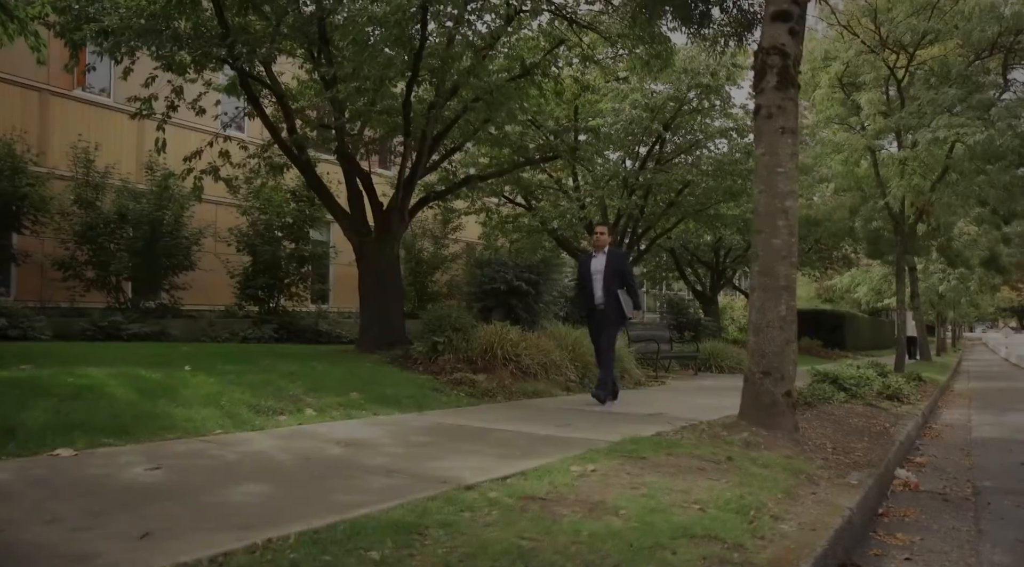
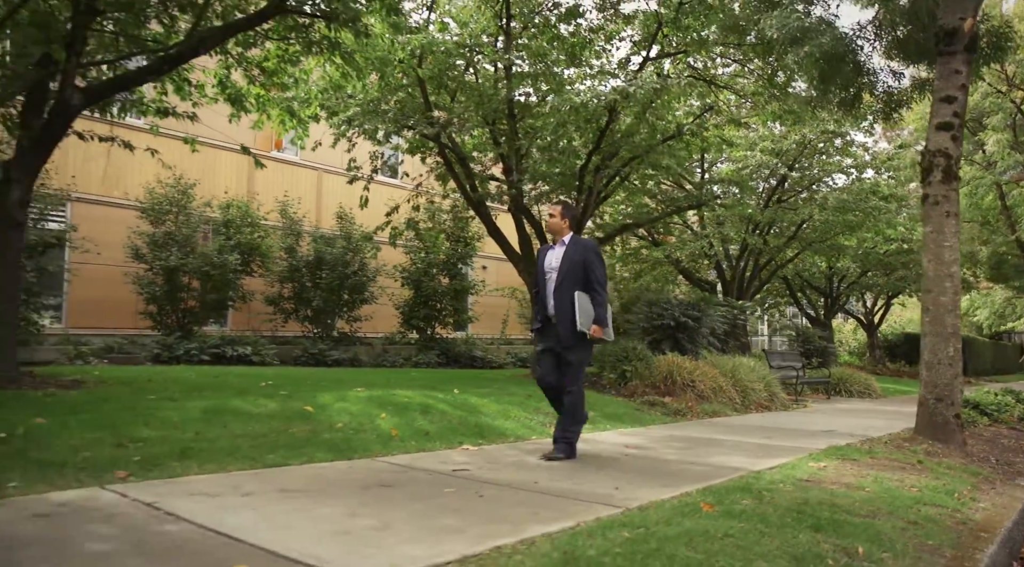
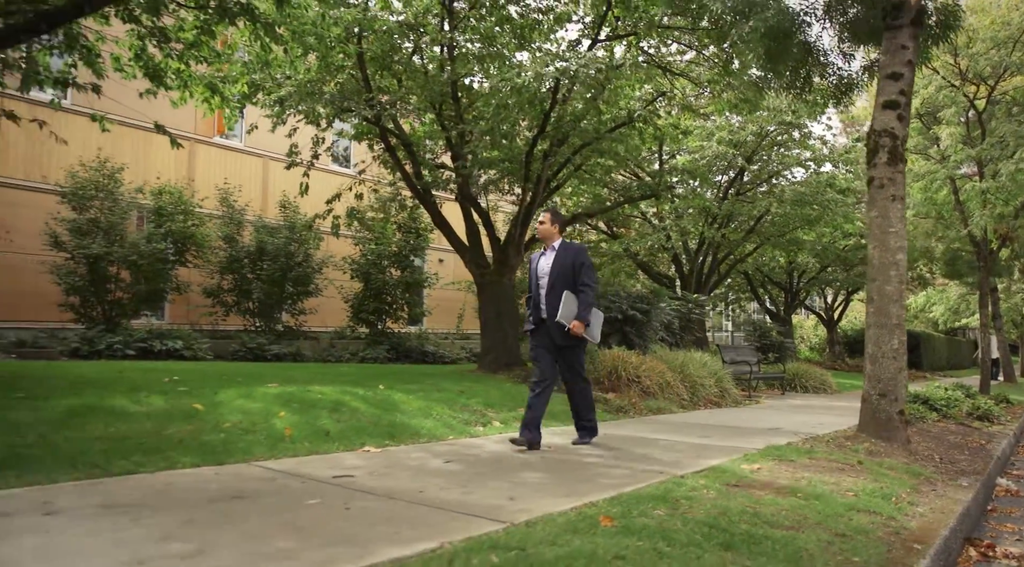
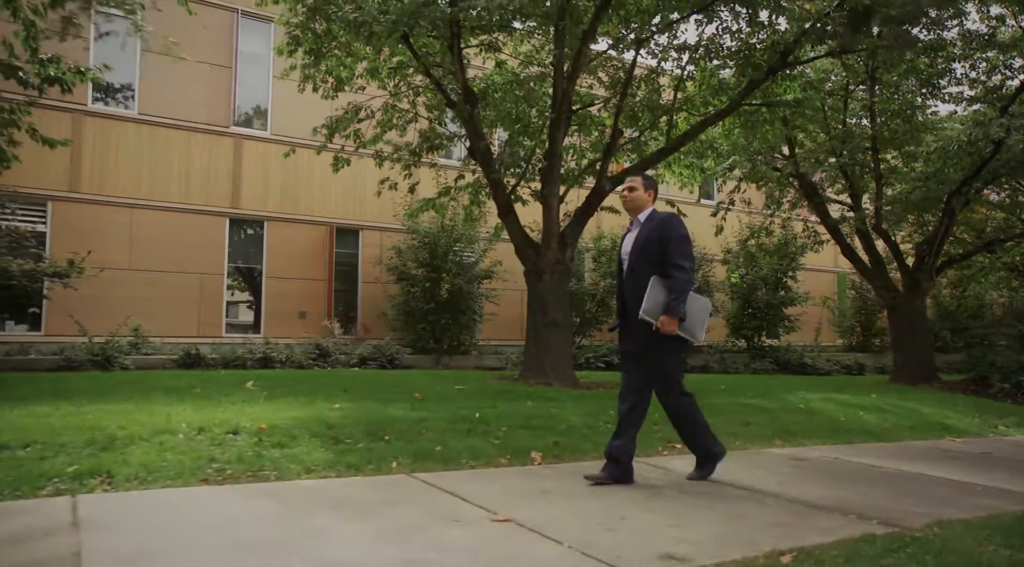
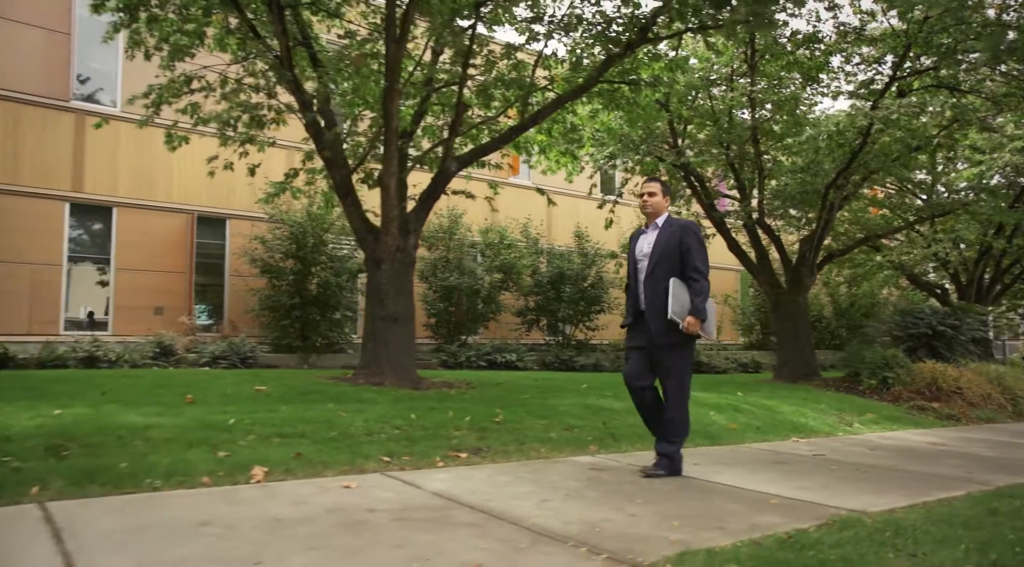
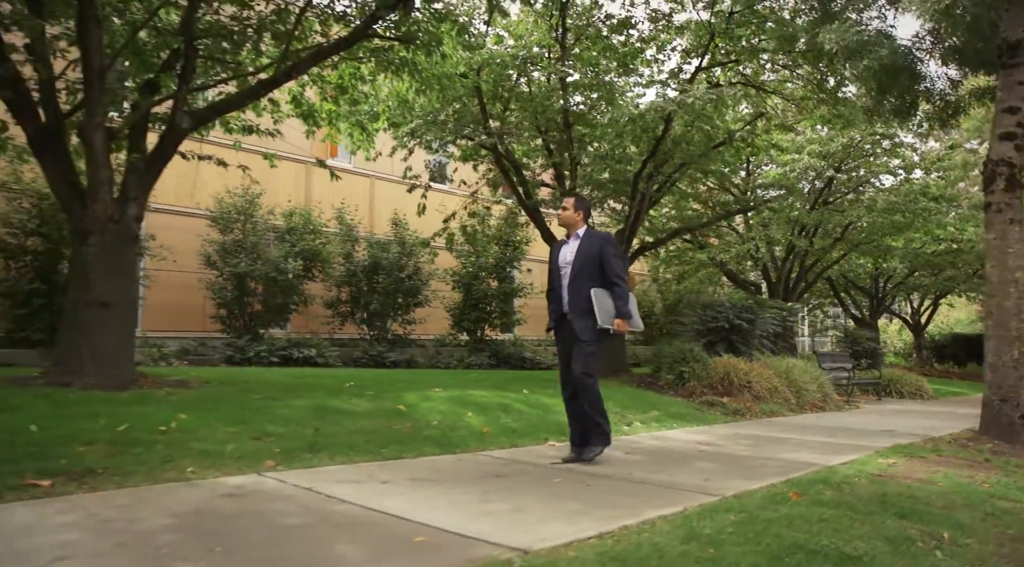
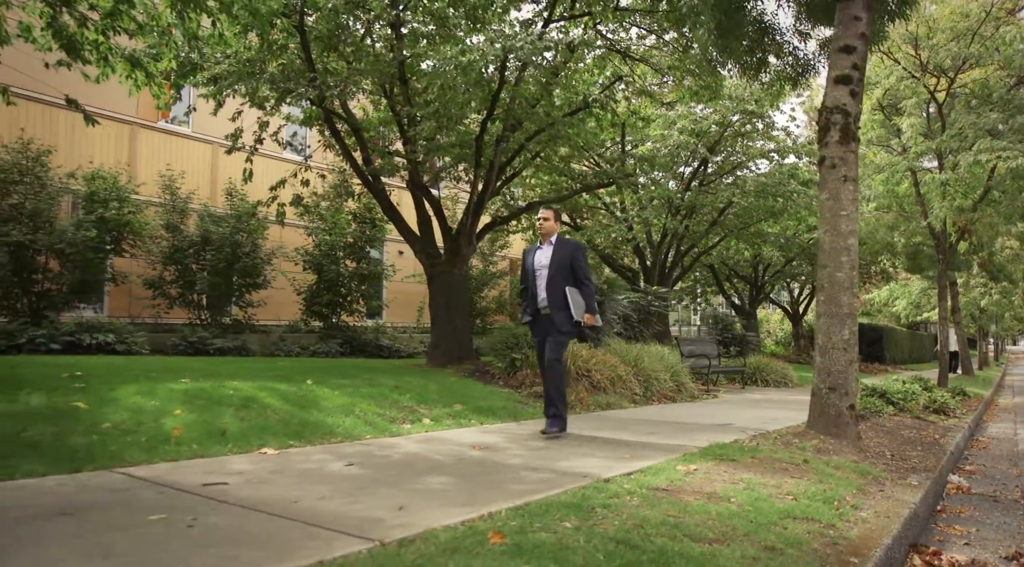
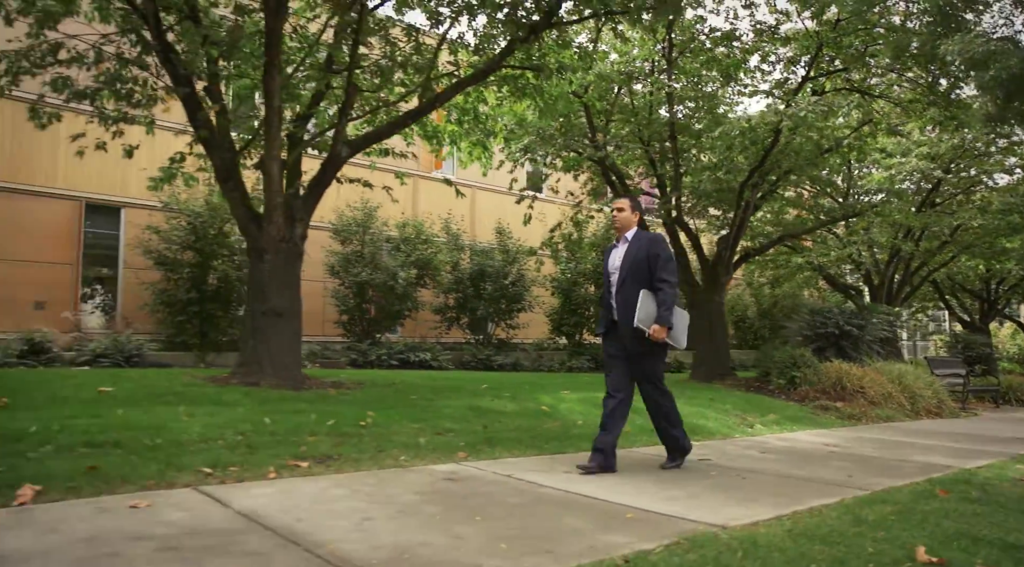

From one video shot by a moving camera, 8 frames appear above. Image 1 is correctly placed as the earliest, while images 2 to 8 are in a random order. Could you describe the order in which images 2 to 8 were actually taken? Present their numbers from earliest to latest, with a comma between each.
7, 3, 2, 6, 8, 5, 4
